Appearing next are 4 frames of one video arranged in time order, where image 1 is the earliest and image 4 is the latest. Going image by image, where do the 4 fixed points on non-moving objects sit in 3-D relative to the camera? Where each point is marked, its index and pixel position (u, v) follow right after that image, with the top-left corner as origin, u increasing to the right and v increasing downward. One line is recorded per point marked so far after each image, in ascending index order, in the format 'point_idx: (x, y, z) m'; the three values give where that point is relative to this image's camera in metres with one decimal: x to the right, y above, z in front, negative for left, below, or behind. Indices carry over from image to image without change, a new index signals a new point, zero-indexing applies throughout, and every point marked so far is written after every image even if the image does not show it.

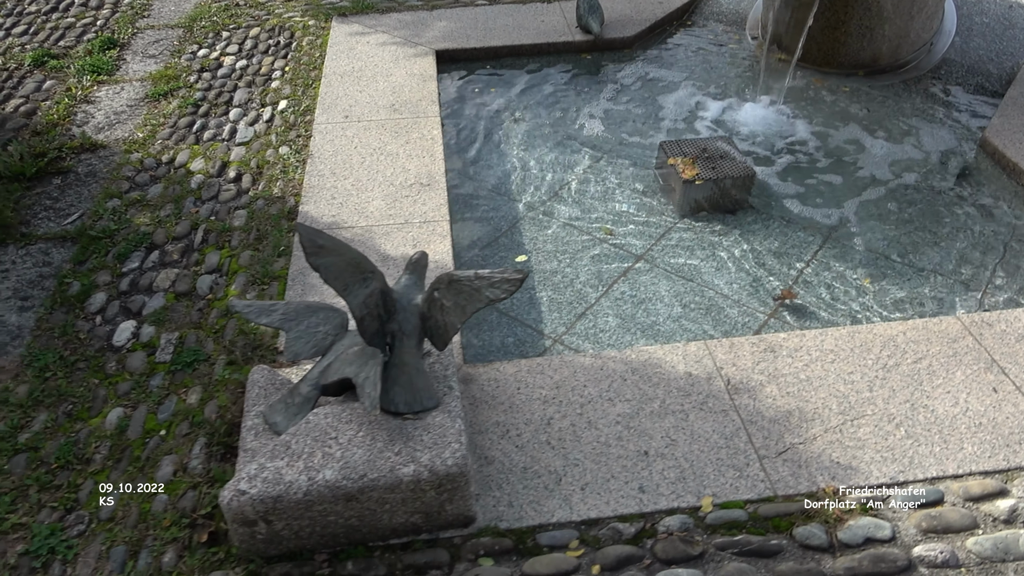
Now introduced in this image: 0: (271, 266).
0: (-1.6, +0.1, +4.8) m
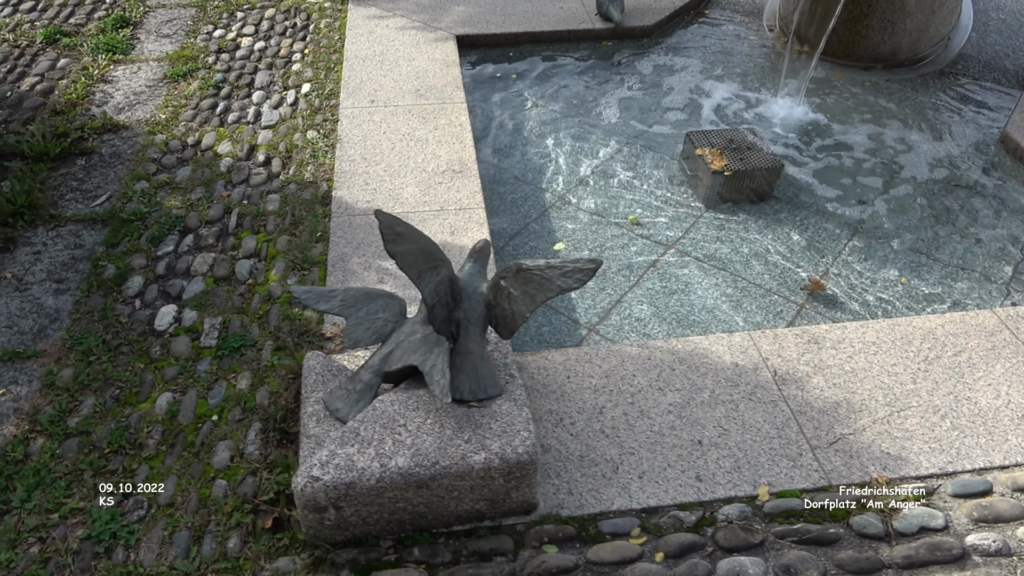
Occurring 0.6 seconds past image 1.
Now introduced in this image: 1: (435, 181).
0: (-1.3, +0.2, +4.8) m
1: (-0.6, +0.8, +5.4) m
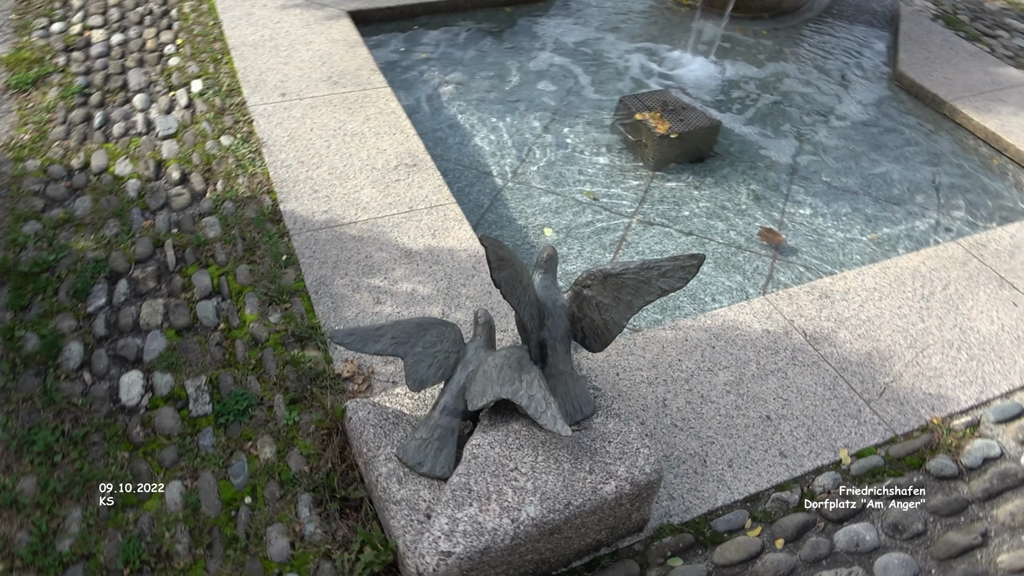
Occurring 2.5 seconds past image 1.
0: (-1.3, 0.0, +4.1) m
1: (-0.8, +0.7, +4.9) m
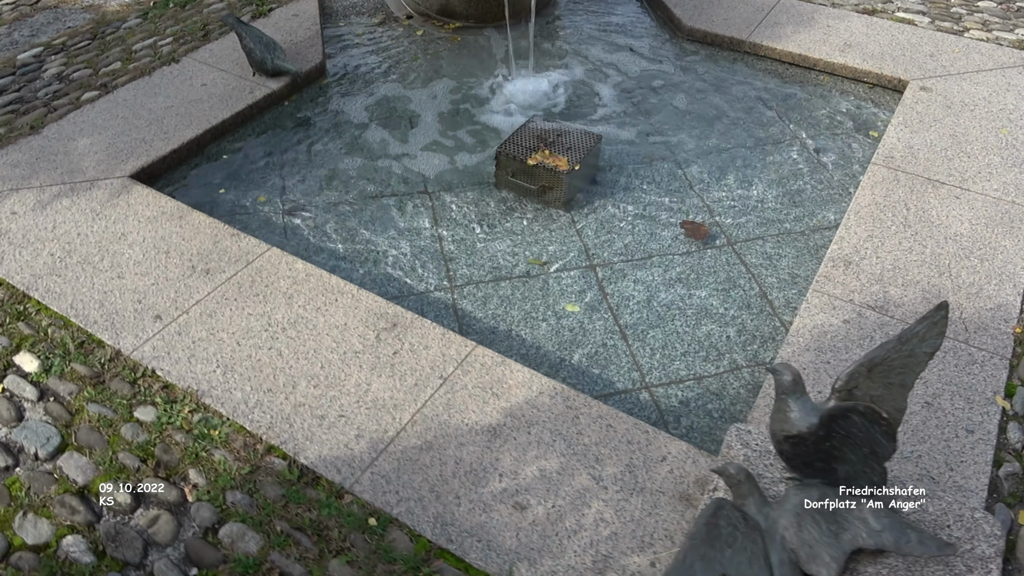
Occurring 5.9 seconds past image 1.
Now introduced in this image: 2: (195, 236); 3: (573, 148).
0: (-0.5, -1.1, +3.1) m
1: (-0.7, -0.4, +4.0) m
2: (-2.0, +0.3, +4.8) m
3: (+0.5, +1.1, +5.7) m
